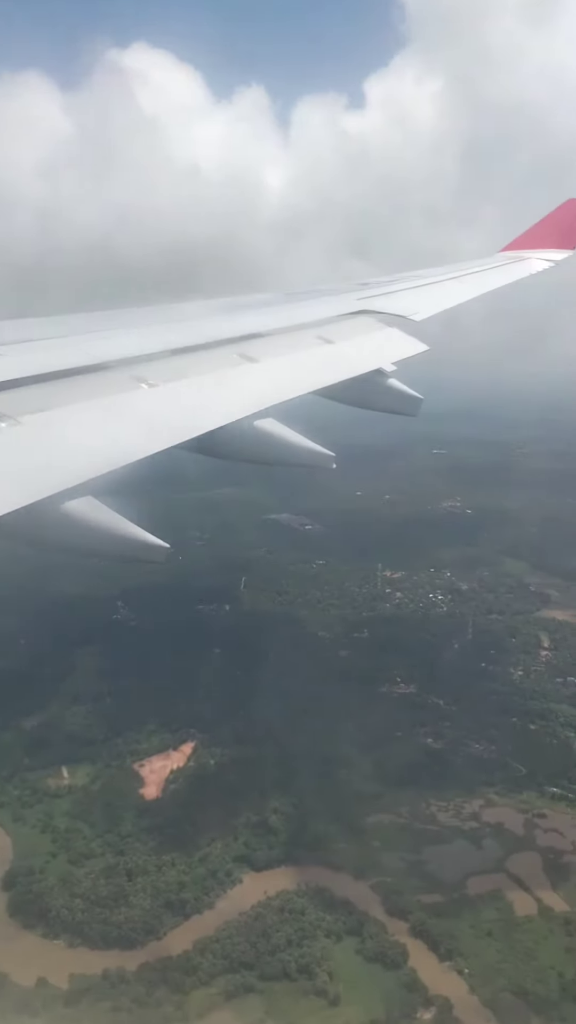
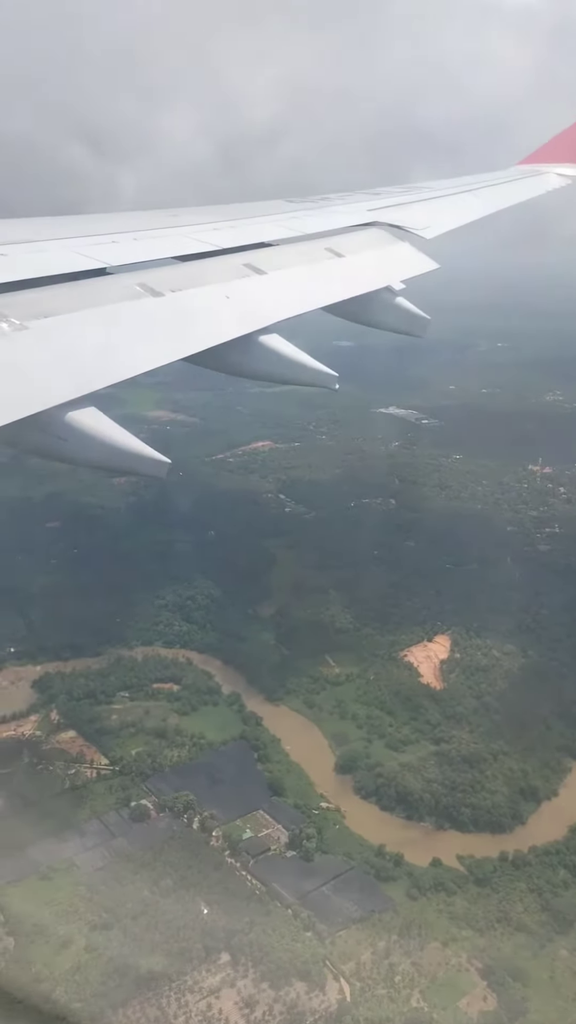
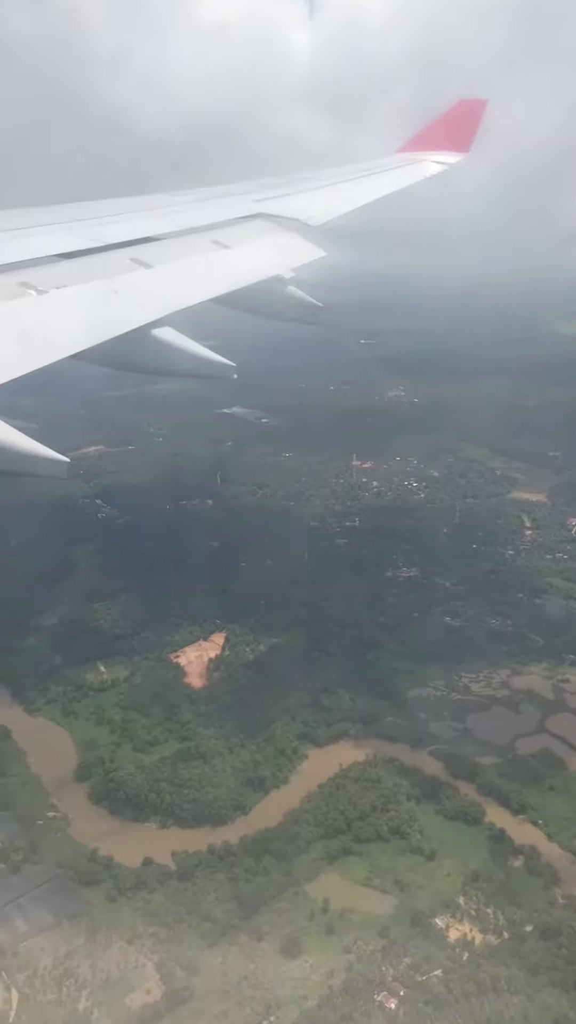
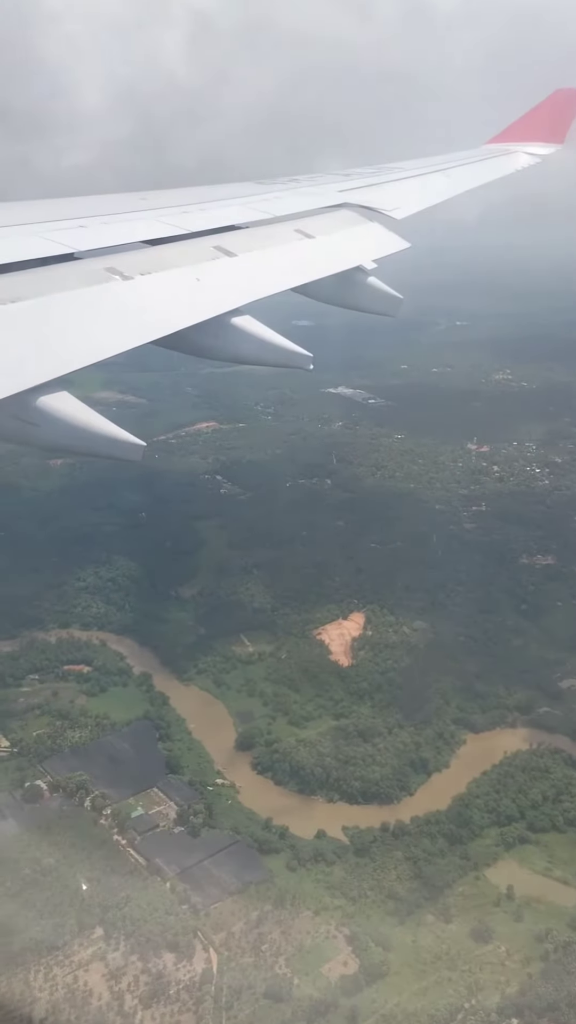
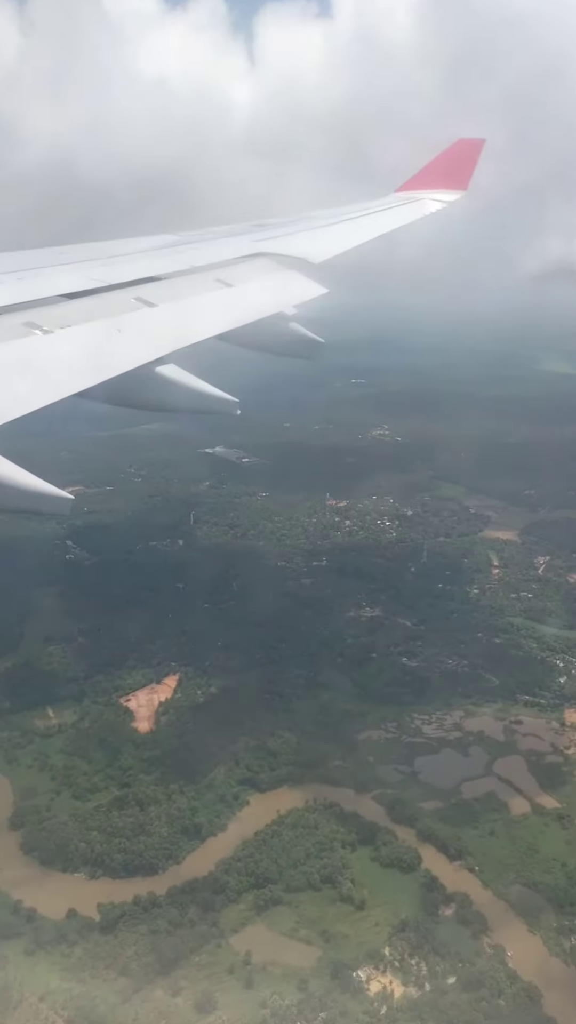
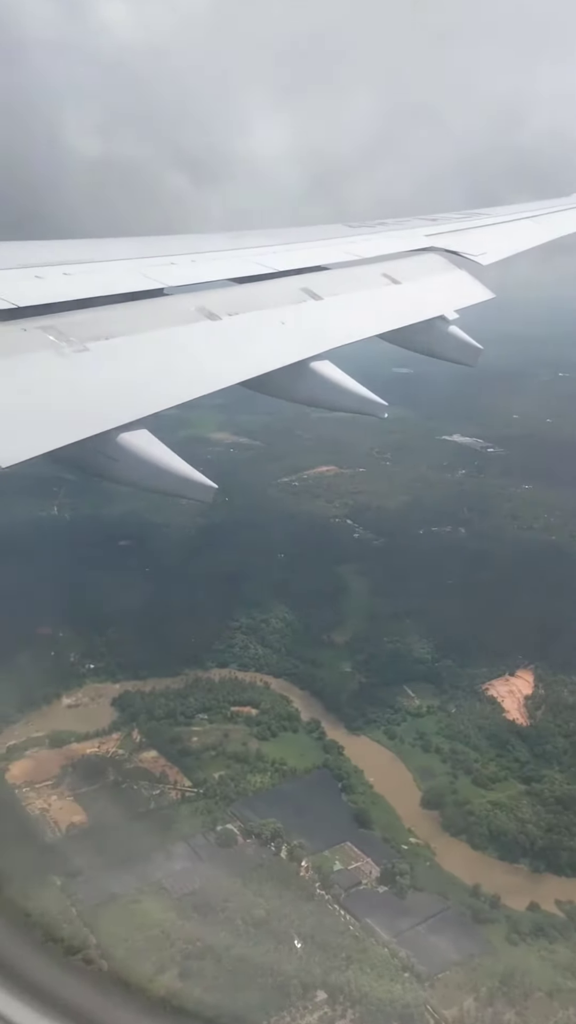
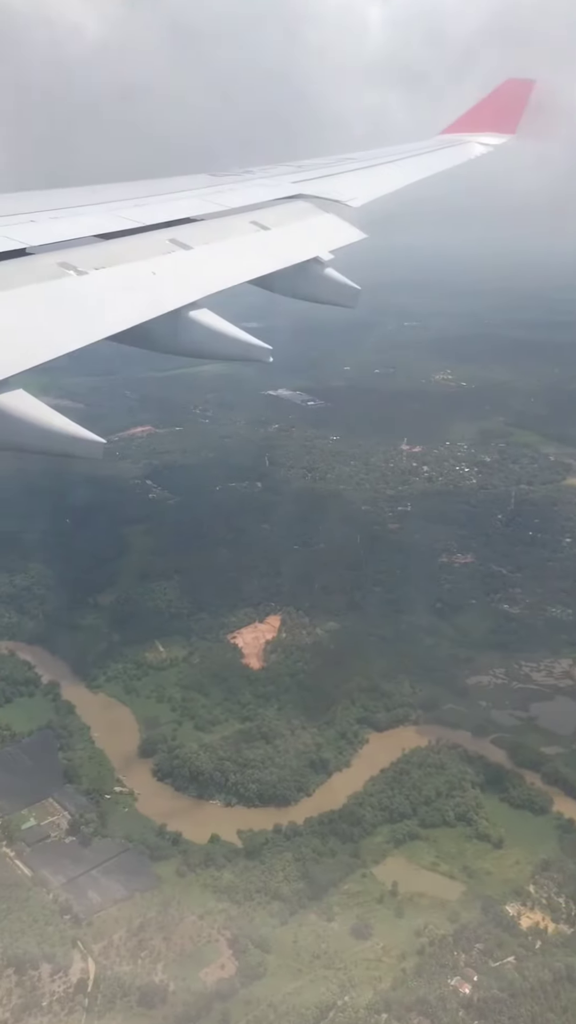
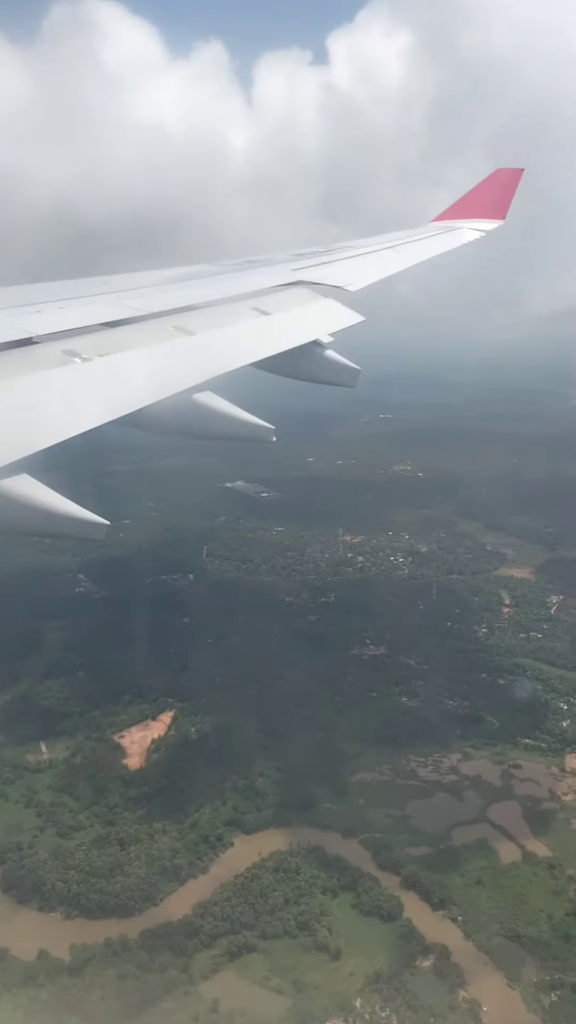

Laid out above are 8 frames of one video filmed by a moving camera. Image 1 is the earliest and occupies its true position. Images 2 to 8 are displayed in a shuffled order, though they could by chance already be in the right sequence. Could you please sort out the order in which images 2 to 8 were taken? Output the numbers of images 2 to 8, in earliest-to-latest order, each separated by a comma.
8, 5, 3, 7, 4, 2, 6
